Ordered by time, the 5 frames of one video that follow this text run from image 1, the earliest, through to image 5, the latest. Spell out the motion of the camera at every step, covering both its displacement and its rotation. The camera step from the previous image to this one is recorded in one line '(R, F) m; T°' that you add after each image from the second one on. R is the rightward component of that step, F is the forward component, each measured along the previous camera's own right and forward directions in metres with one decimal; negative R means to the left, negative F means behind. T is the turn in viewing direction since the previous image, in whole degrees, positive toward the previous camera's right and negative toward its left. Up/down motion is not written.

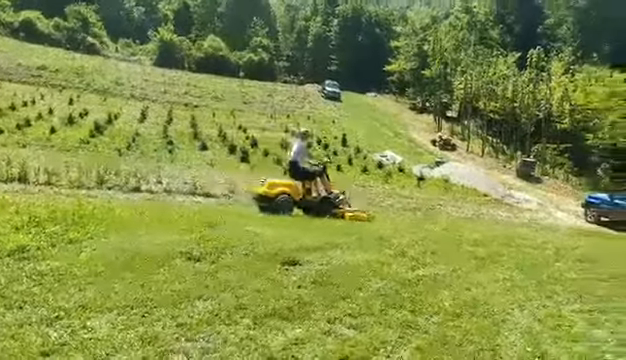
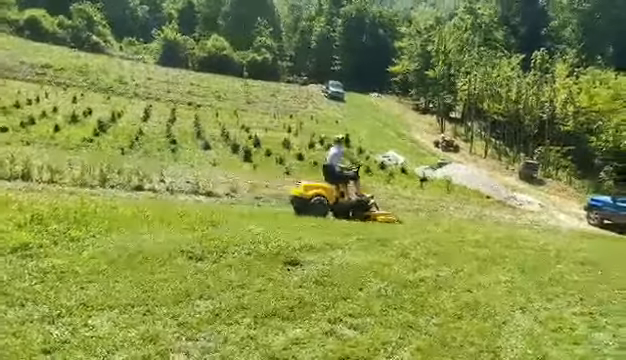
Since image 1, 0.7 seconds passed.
(0.0, 0.0) m; 0°
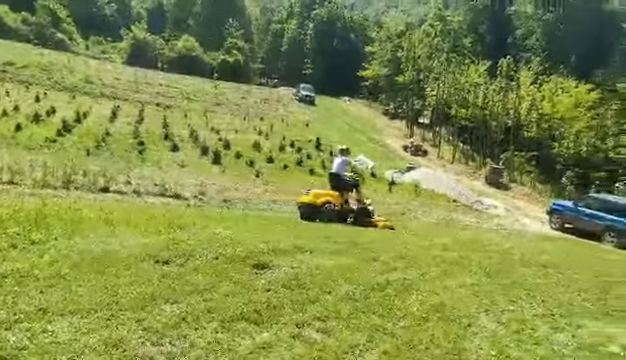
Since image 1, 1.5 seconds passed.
(0.0, 0.0) m; +3°
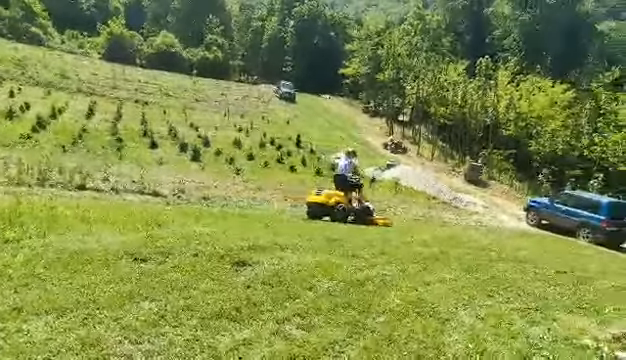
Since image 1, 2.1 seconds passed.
(0.0, 0.0) m; +2°
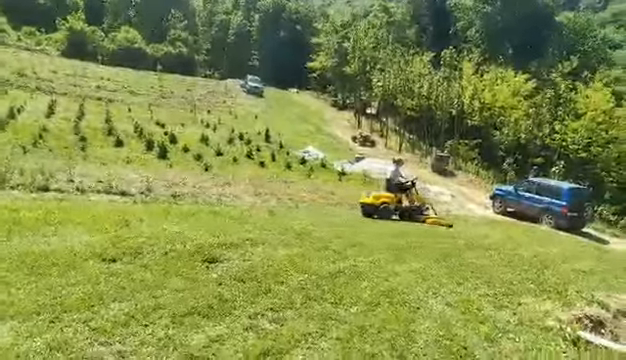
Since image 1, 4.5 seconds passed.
(0.0, 0.0) m; +3°
